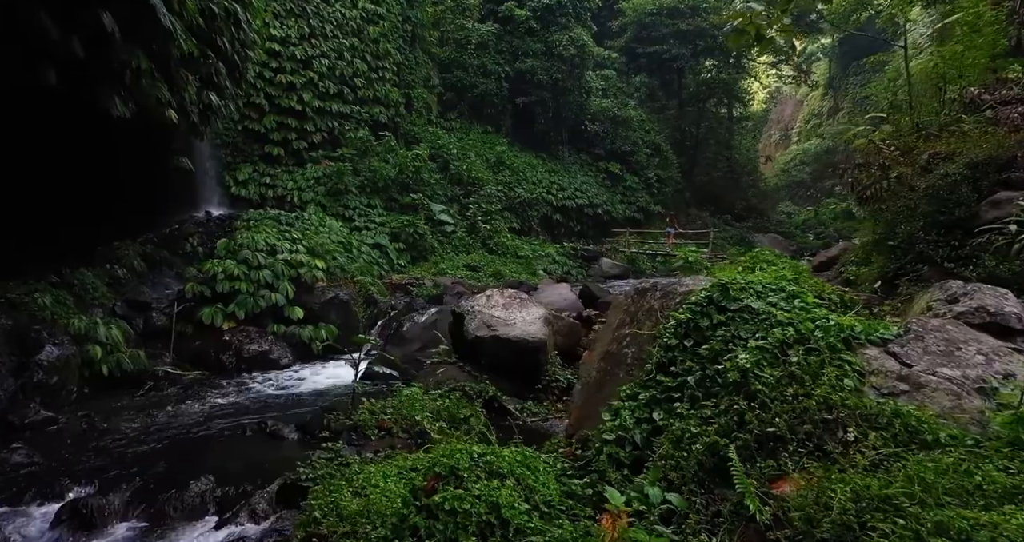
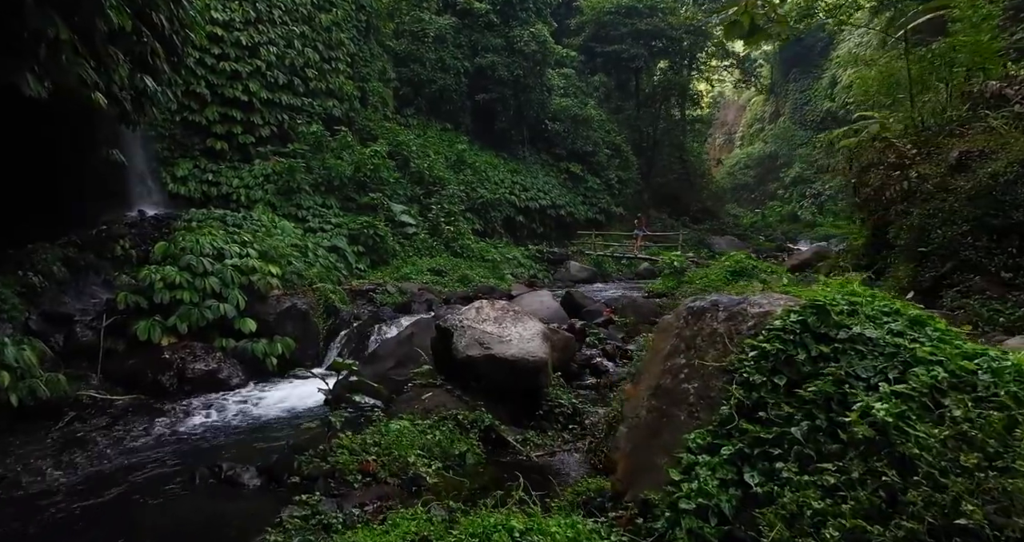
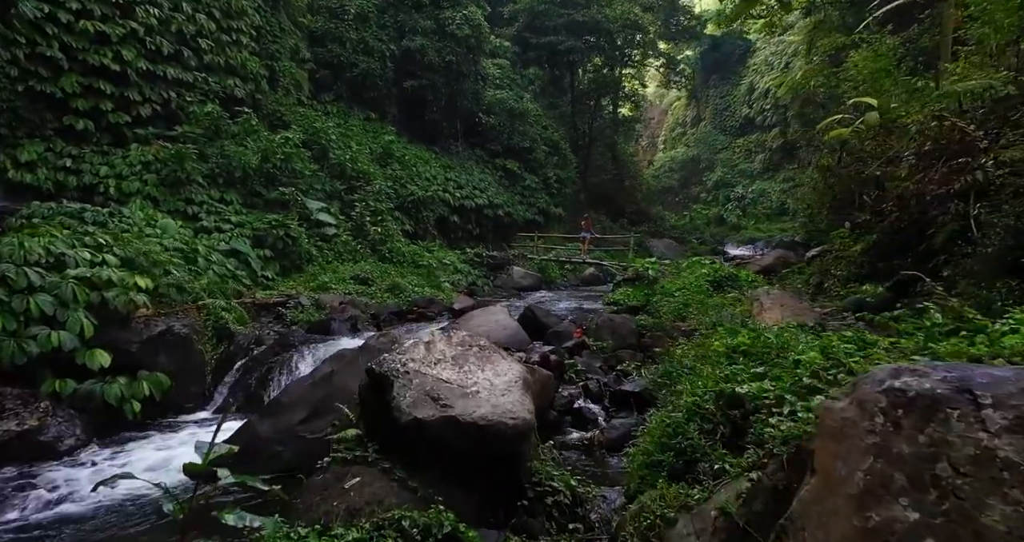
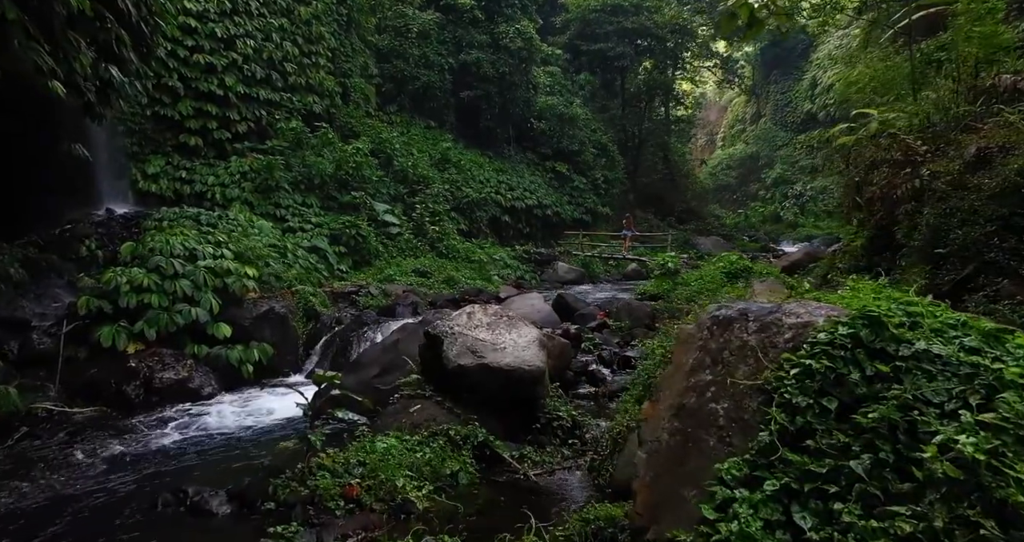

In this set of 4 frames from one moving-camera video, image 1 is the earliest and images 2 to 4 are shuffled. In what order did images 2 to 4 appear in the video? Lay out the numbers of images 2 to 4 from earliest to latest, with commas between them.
2, 4, 3
